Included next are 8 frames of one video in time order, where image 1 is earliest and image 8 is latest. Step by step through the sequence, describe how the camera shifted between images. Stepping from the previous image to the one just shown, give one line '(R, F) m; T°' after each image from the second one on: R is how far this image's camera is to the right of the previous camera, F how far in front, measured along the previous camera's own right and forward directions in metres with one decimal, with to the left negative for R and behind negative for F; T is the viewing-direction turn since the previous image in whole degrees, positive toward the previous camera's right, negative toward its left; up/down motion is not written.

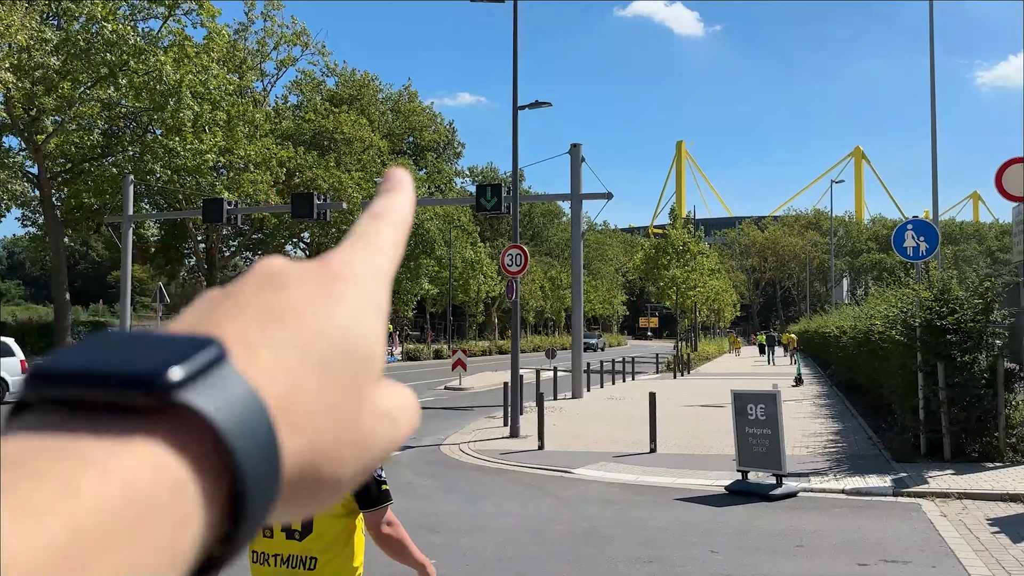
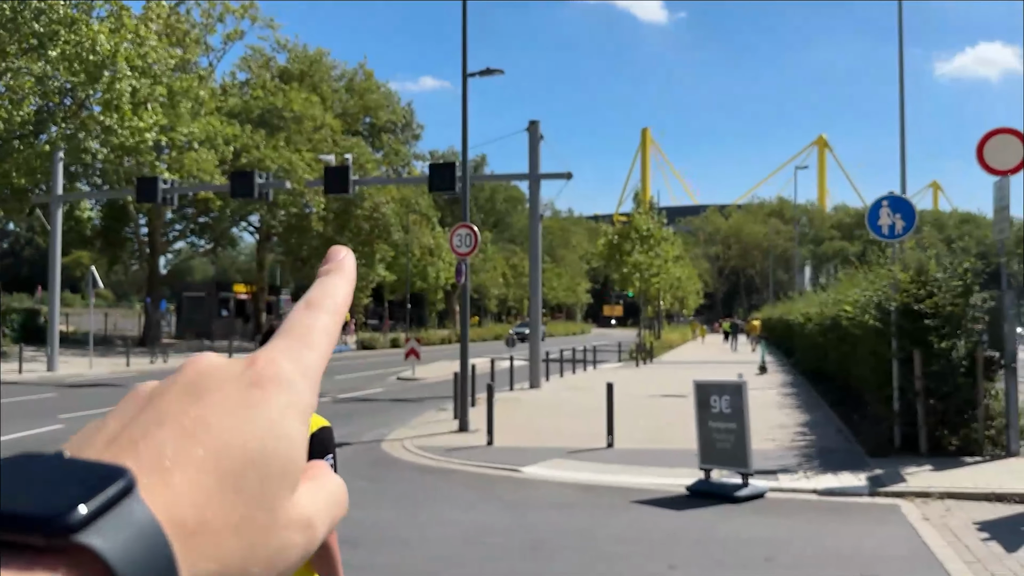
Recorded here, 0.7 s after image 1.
(+0.2, +0.8) m; +2°
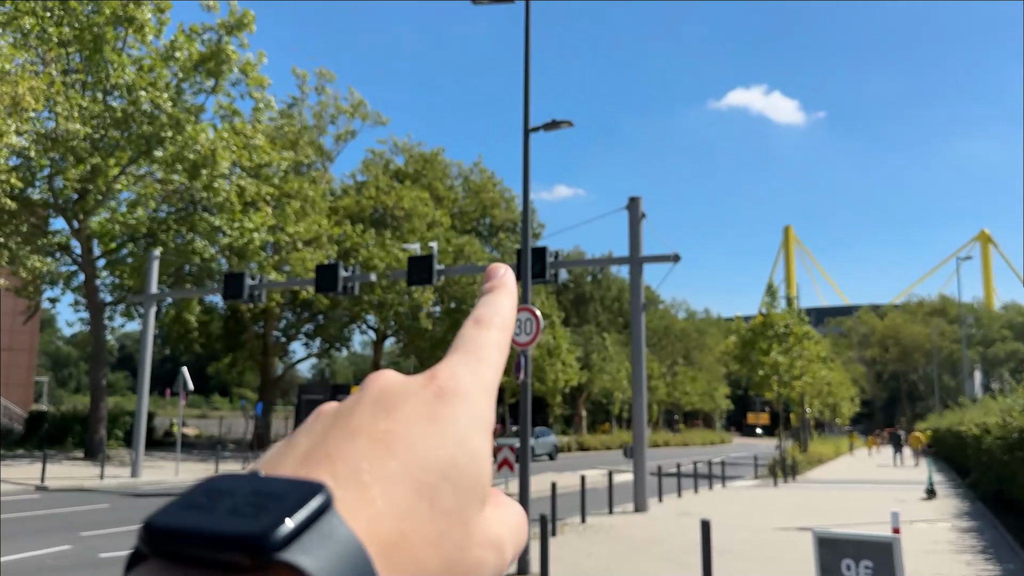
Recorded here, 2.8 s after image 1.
(+0.7, +2.1) m; -10°
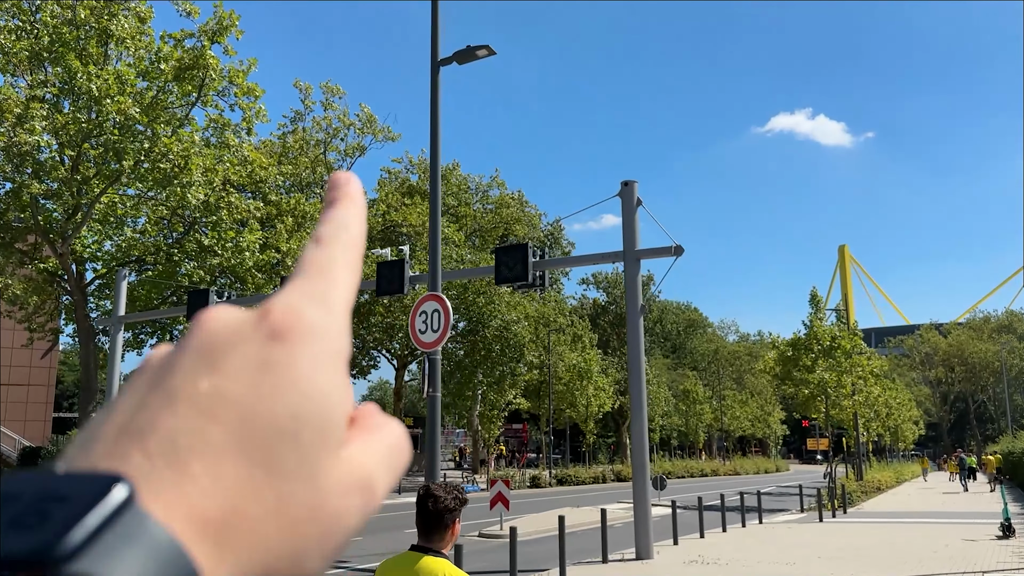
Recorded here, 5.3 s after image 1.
(+1.1, +2.0) m; -4°
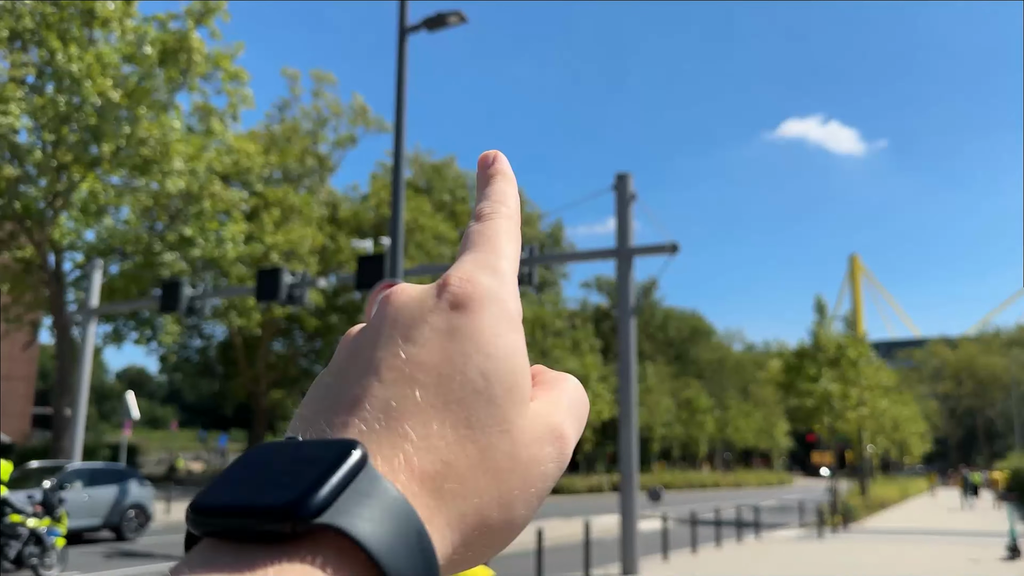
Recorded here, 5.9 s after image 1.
(+0.4, +0.9) m; 0°
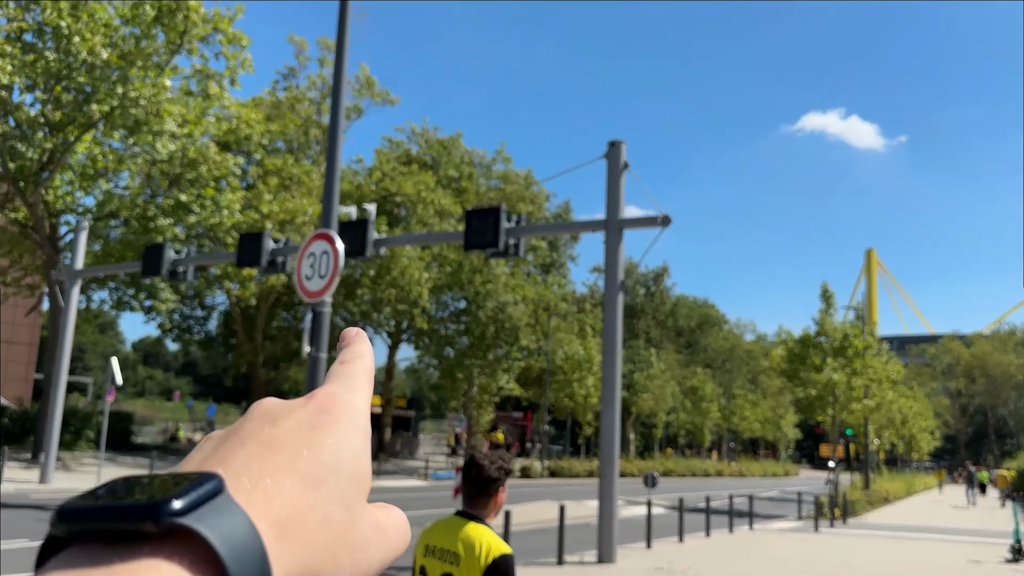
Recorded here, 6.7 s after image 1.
(+0.4, +0.4) m; -1°
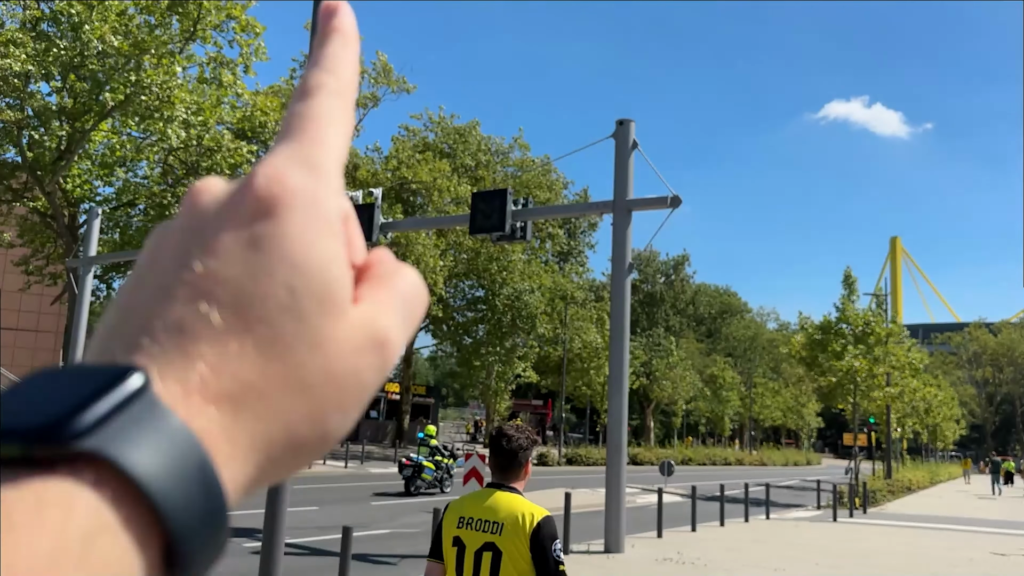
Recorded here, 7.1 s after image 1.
(+0.2, +0.1) m; -2°
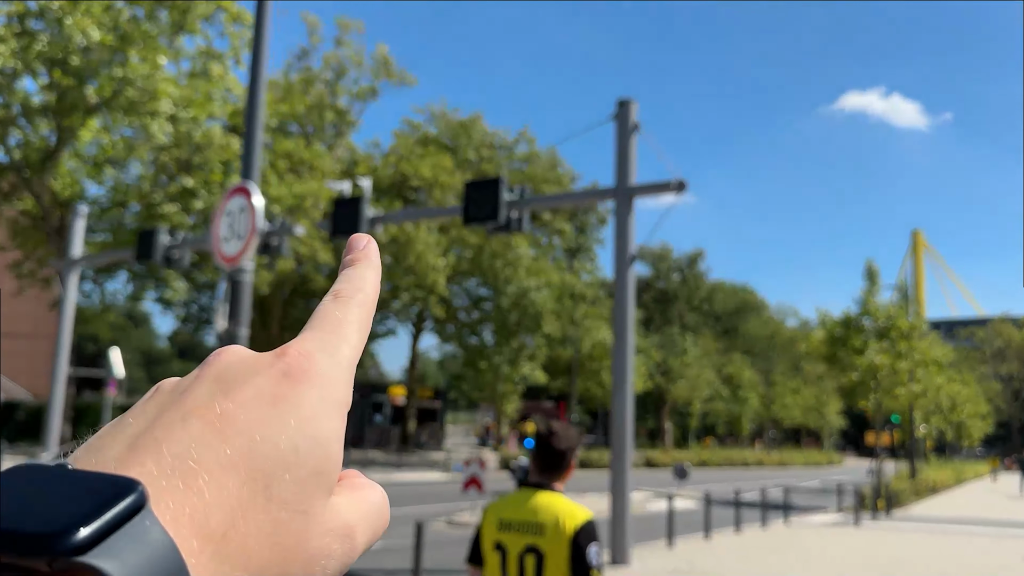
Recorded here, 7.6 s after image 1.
(+0.3, +0.9) m; -1°
